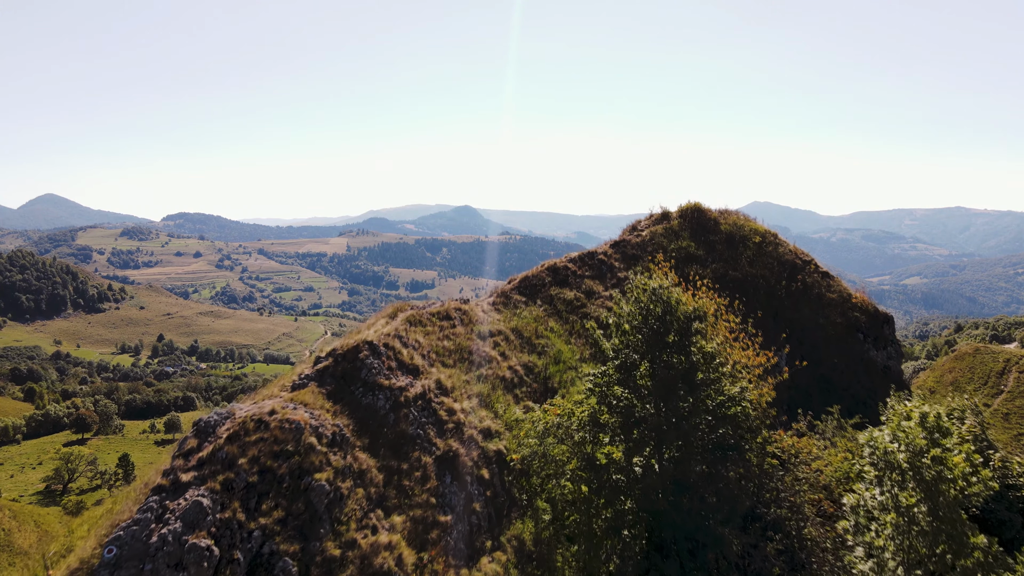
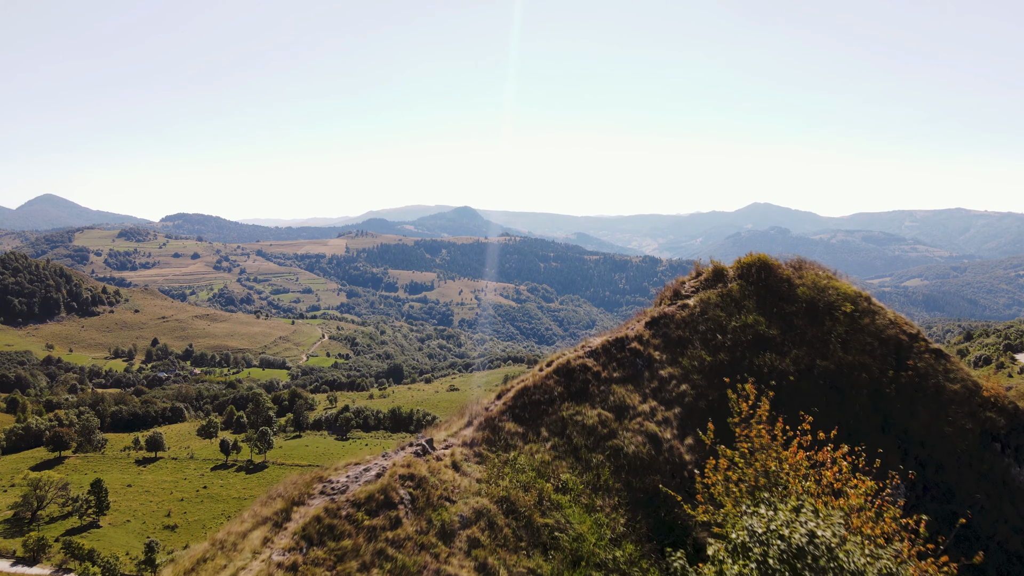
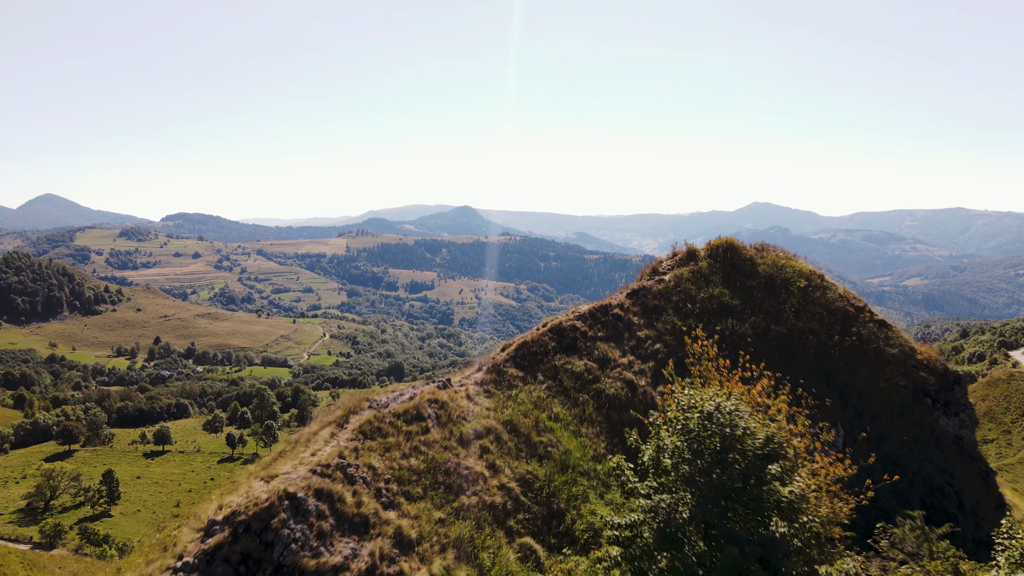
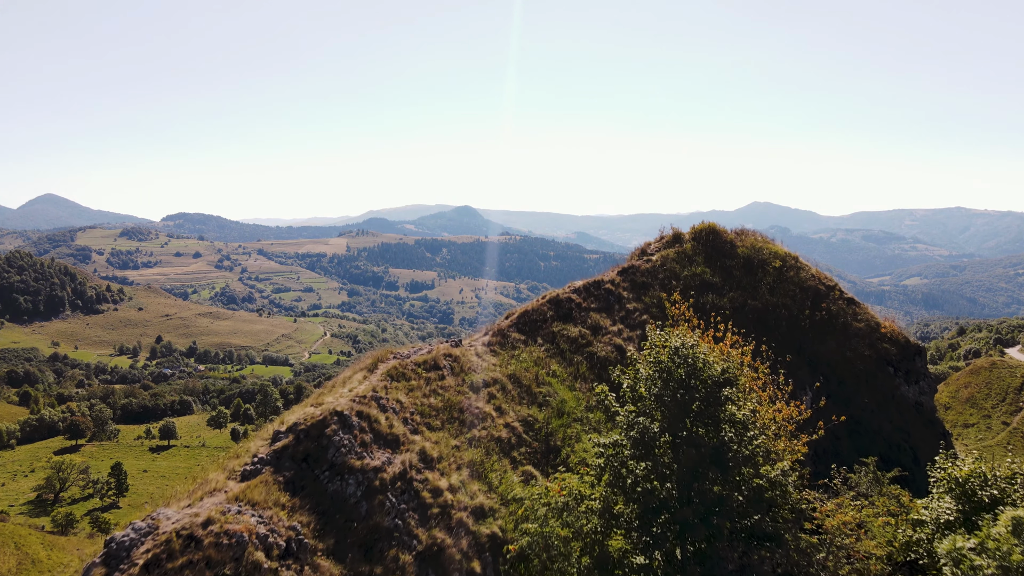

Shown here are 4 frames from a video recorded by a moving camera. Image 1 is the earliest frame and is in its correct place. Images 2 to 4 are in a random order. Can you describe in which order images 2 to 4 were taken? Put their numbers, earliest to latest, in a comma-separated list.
4, 3, 2
